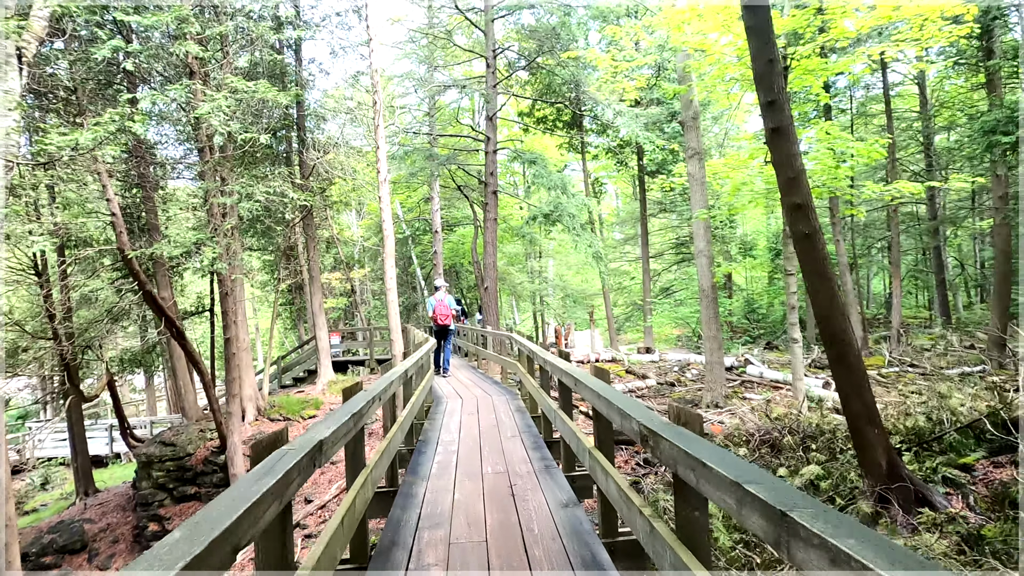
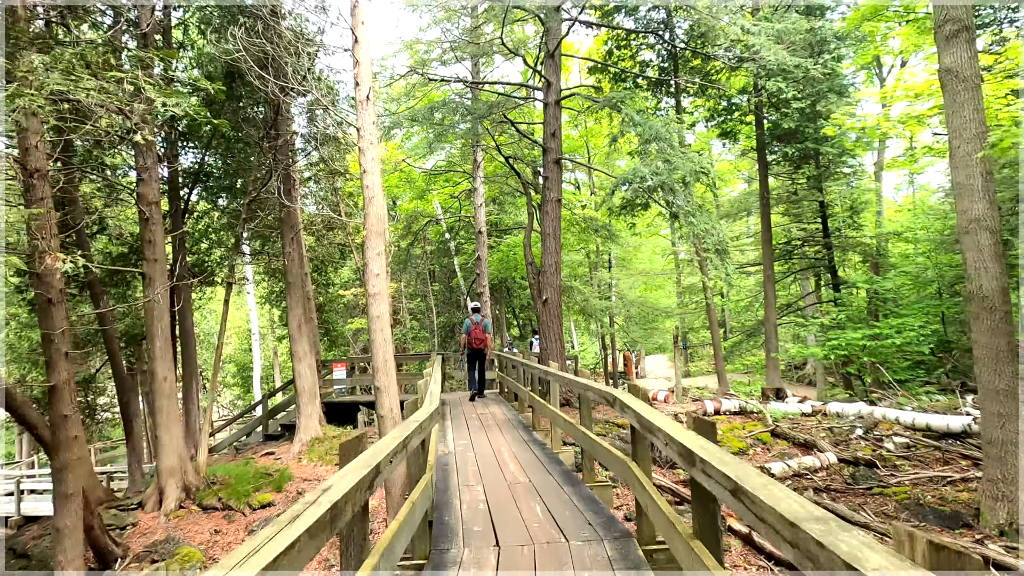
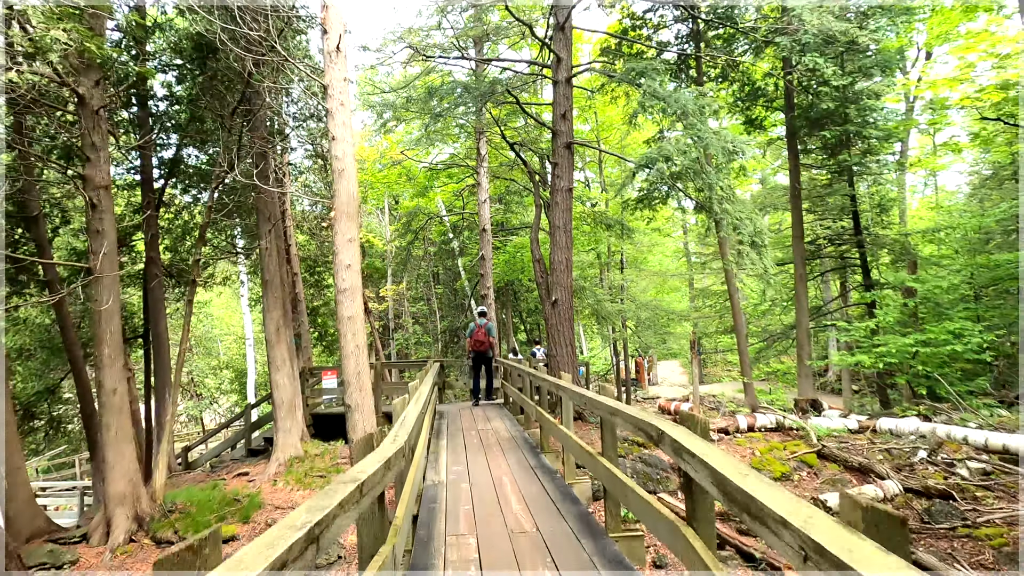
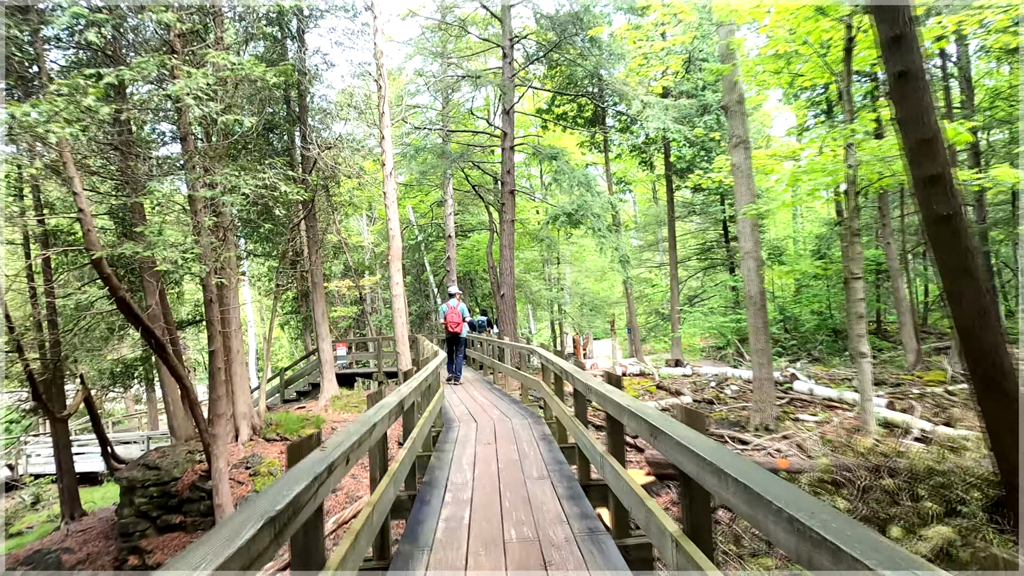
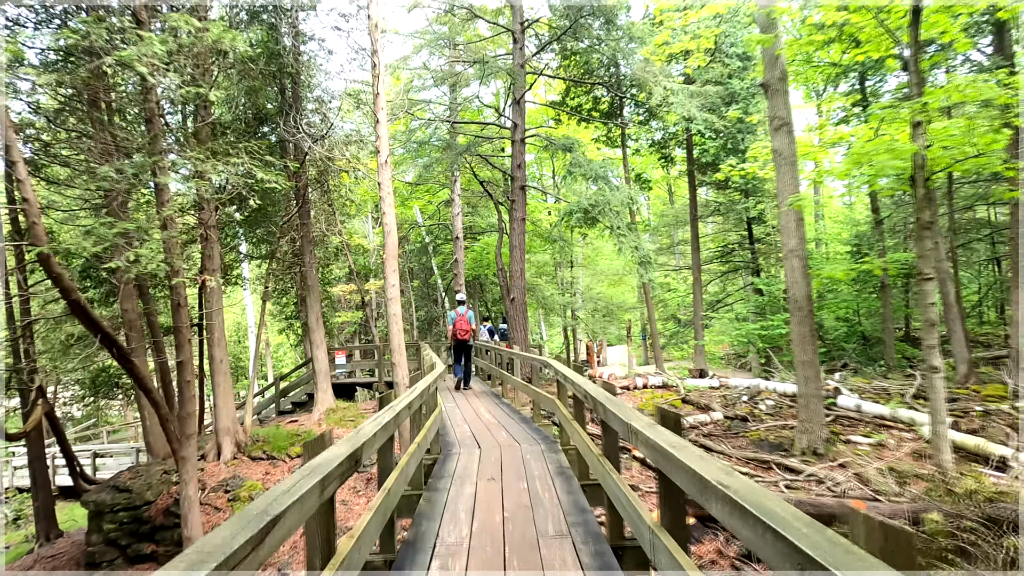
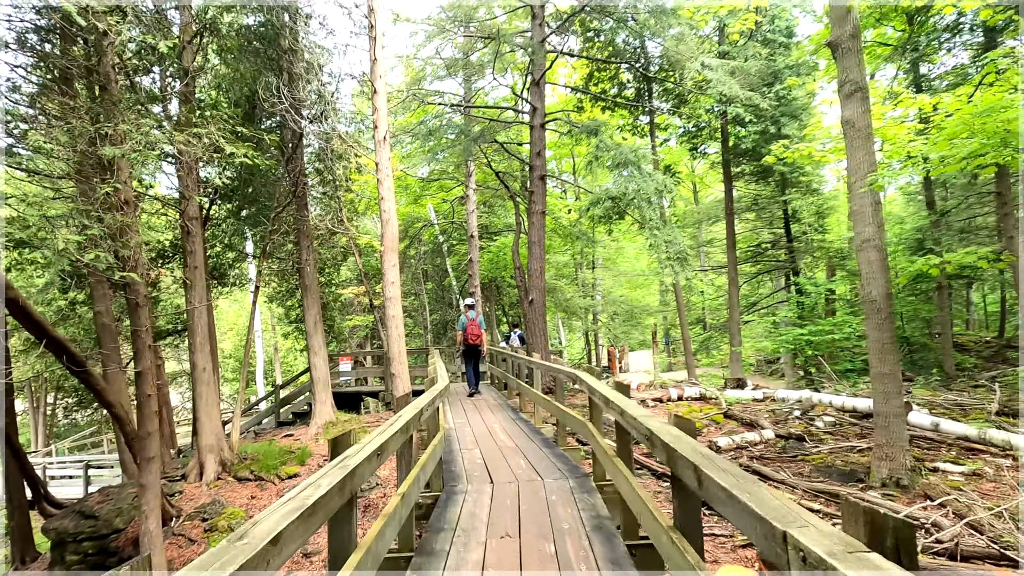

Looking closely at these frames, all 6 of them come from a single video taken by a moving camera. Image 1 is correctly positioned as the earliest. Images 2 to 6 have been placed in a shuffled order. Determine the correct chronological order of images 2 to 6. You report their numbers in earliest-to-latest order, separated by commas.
4, 5, 6, 2, 3
